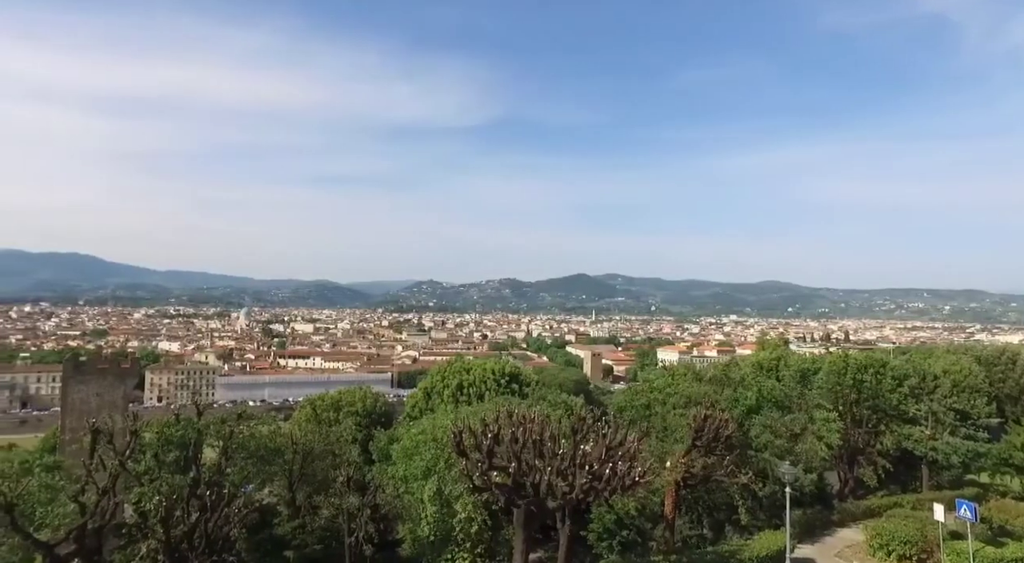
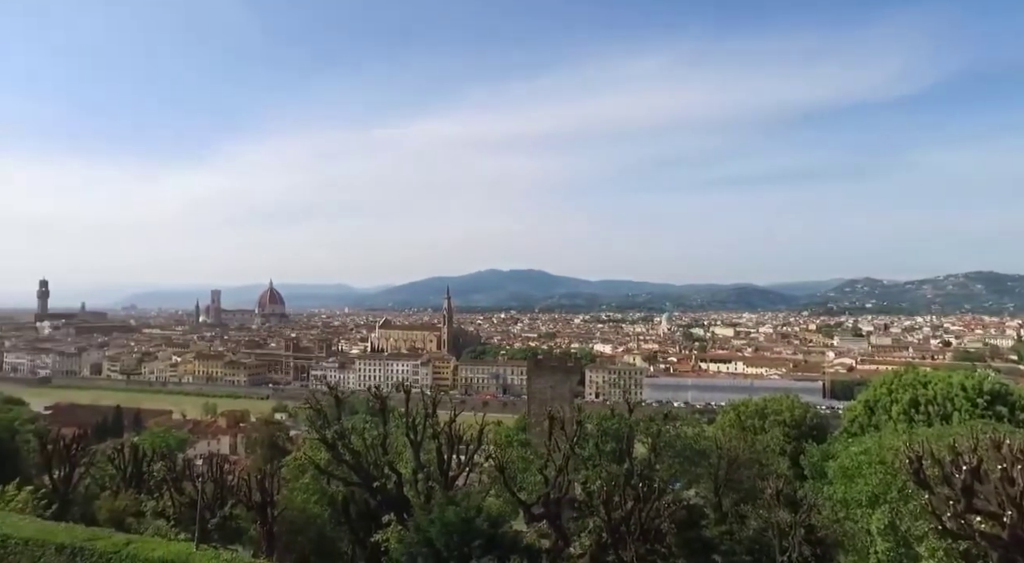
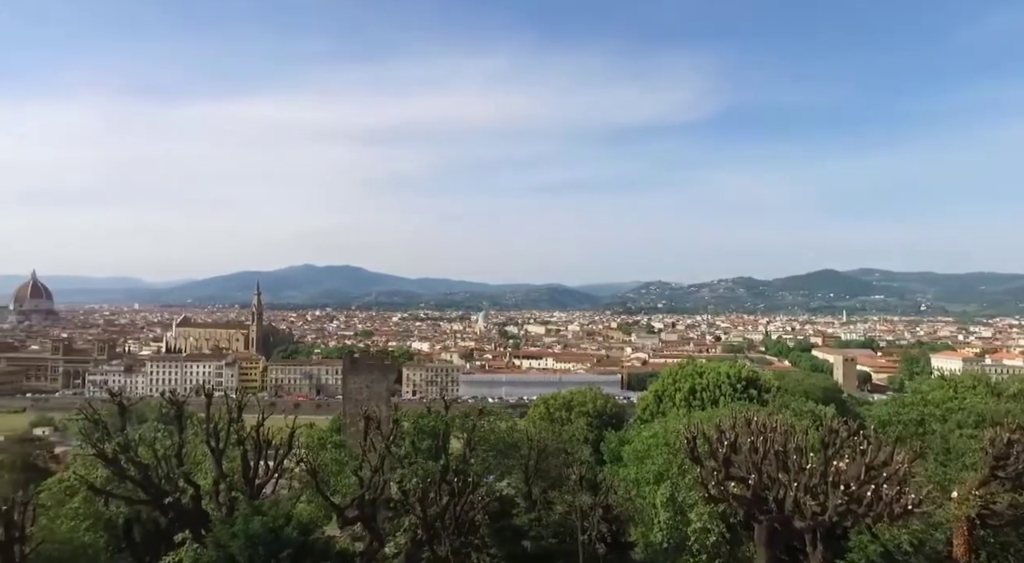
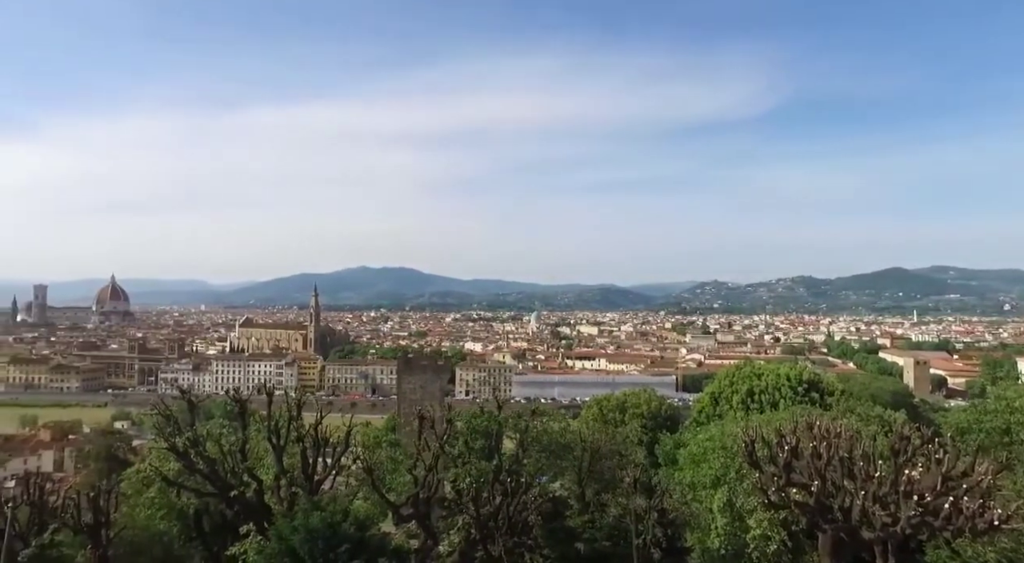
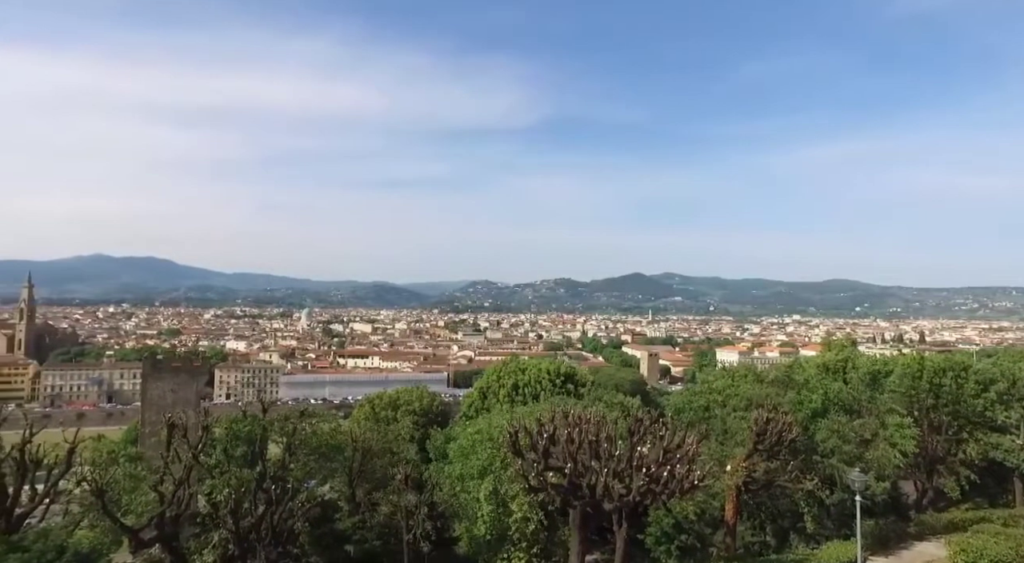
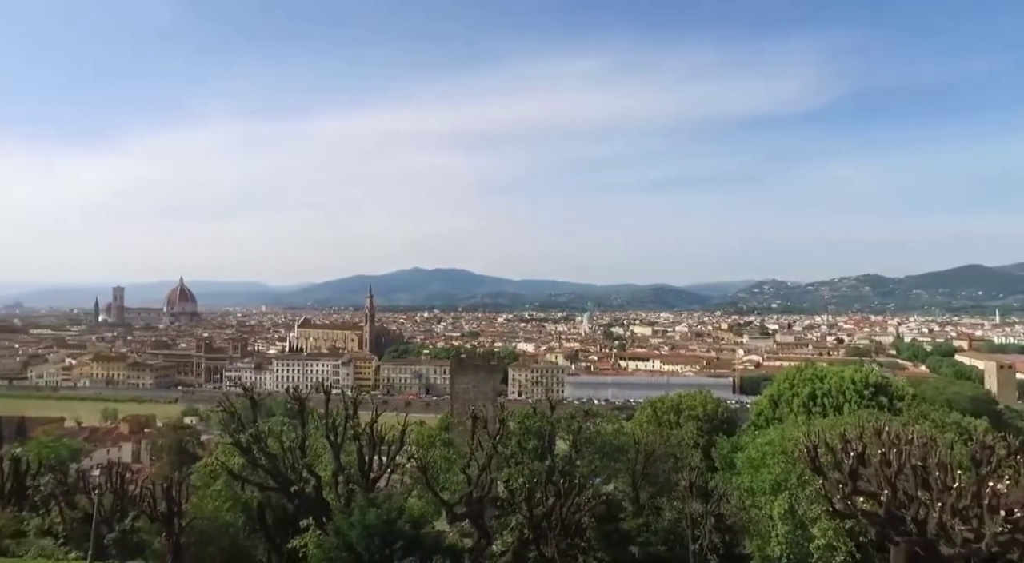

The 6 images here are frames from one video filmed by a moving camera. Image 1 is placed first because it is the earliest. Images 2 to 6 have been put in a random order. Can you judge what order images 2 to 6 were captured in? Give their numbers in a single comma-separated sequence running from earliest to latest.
5, 3, 4, 6, 2
